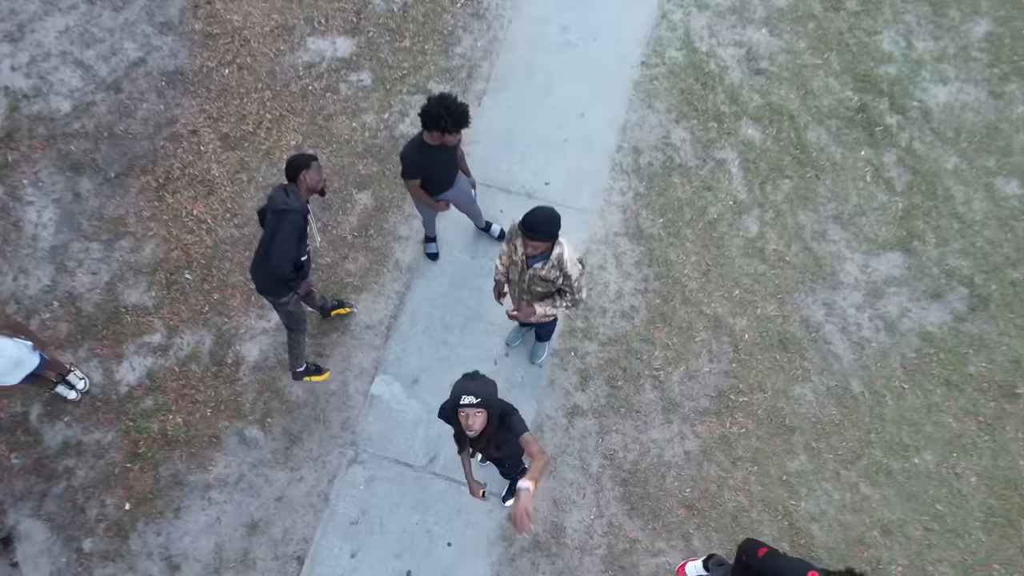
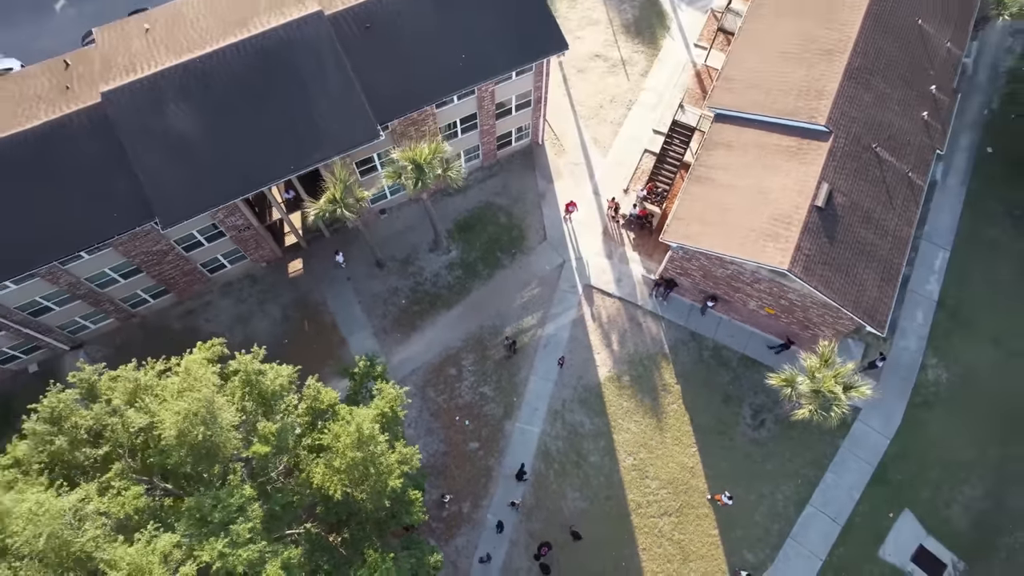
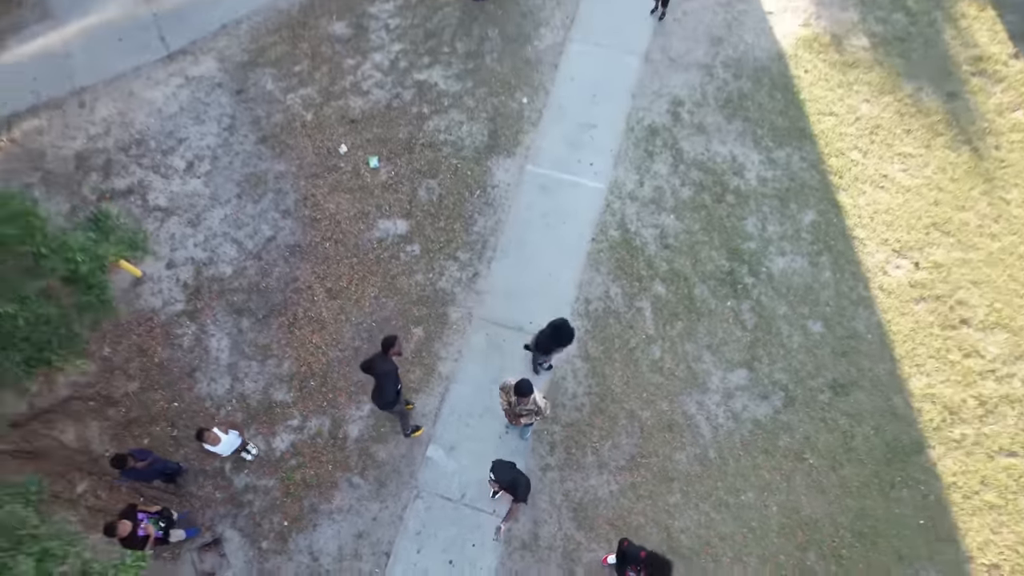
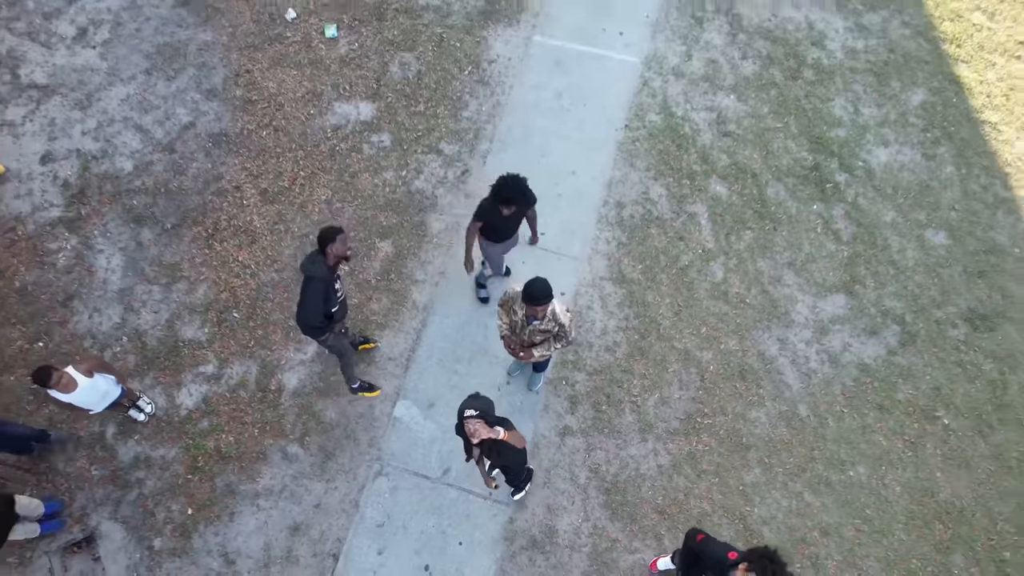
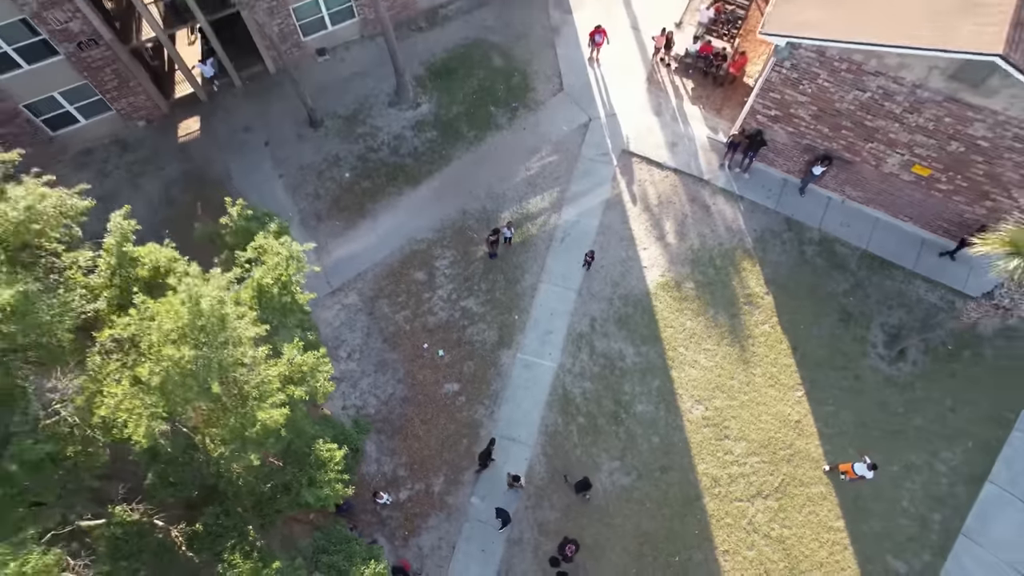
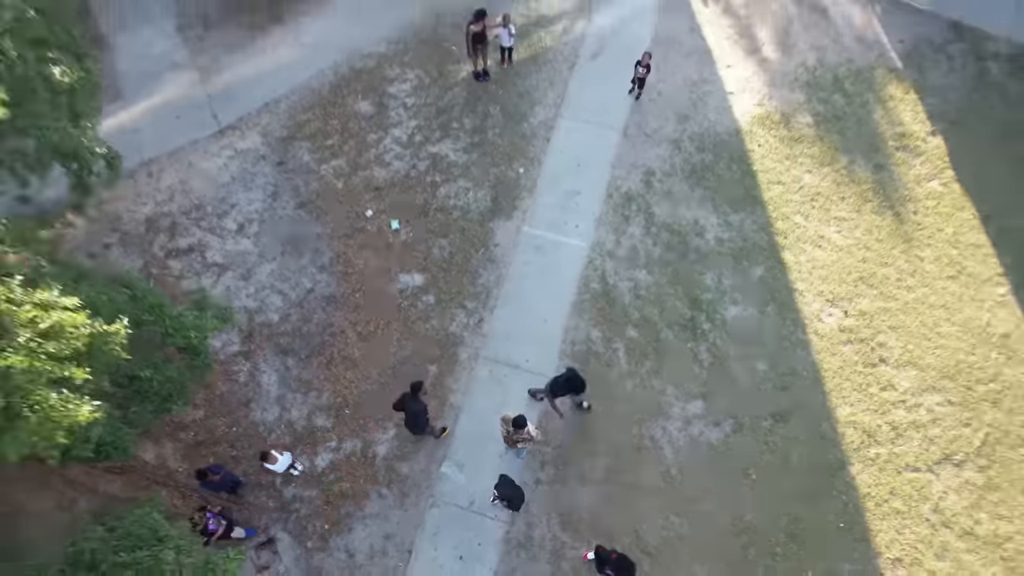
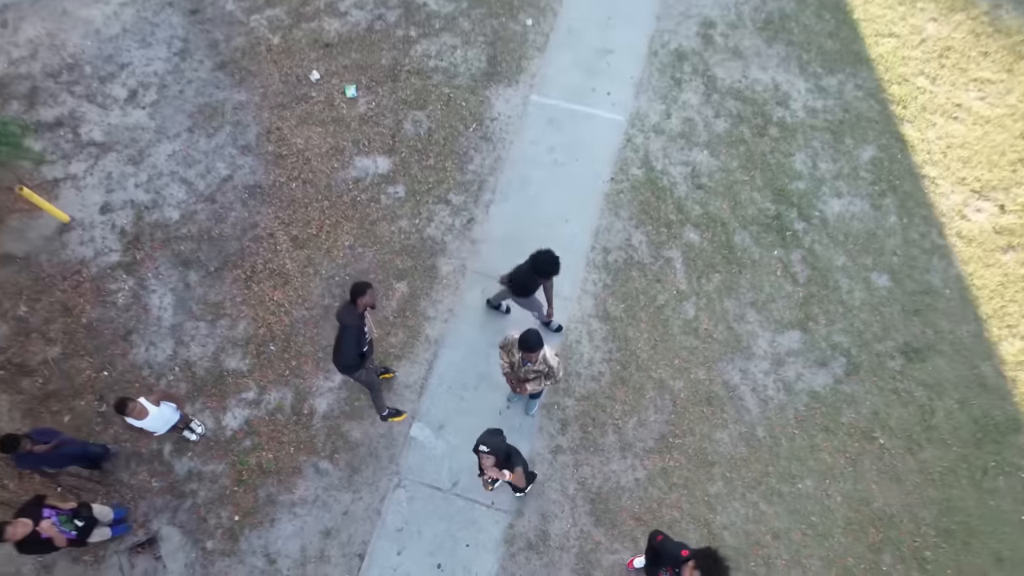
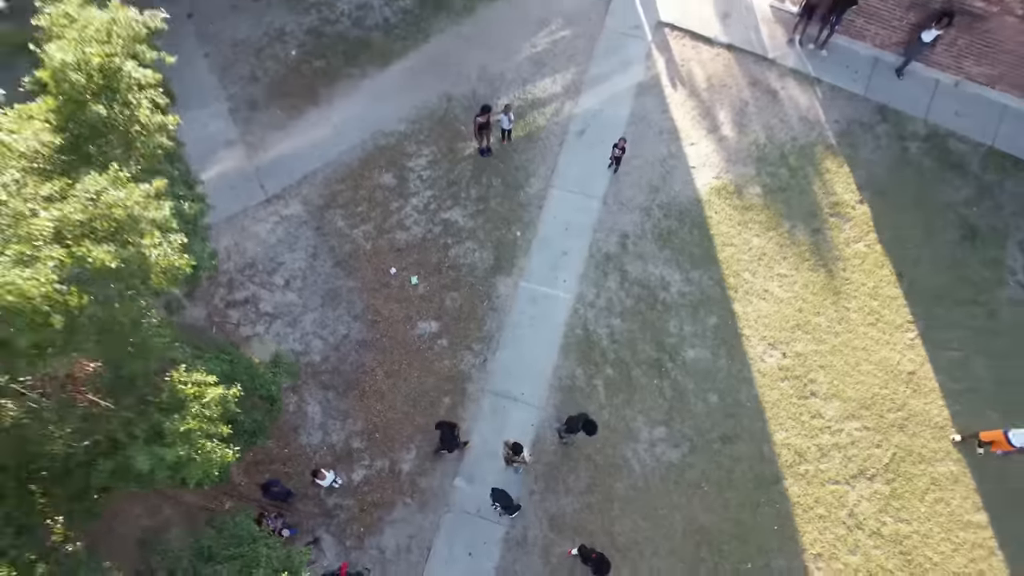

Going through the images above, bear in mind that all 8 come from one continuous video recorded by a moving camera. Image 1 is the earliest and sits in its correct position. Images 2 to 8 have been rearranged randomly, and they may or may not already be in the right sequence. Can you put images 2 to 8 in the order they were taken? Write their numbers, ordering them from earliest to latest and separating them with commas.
4, 7, 3, 6, 8, 5, 2
